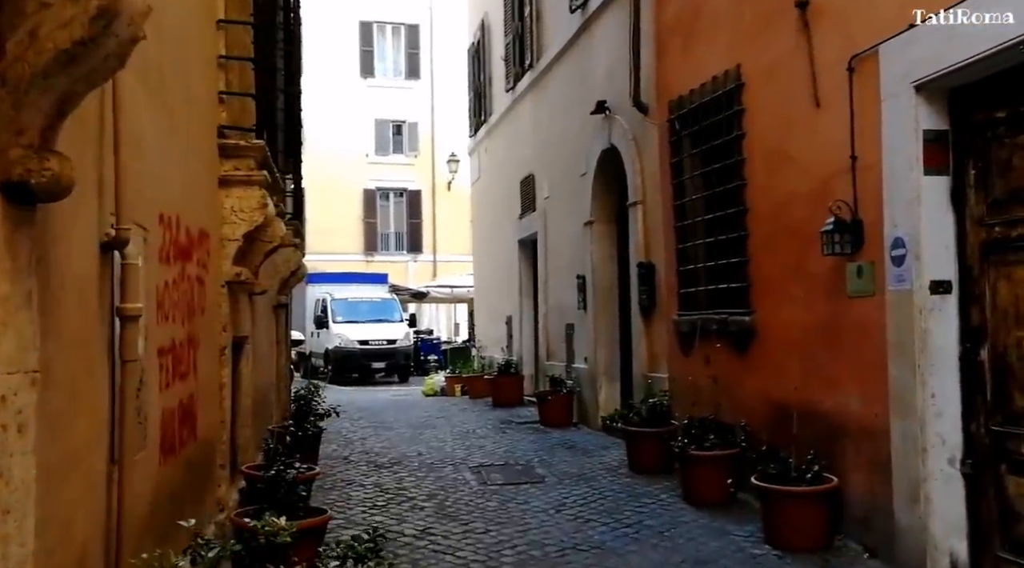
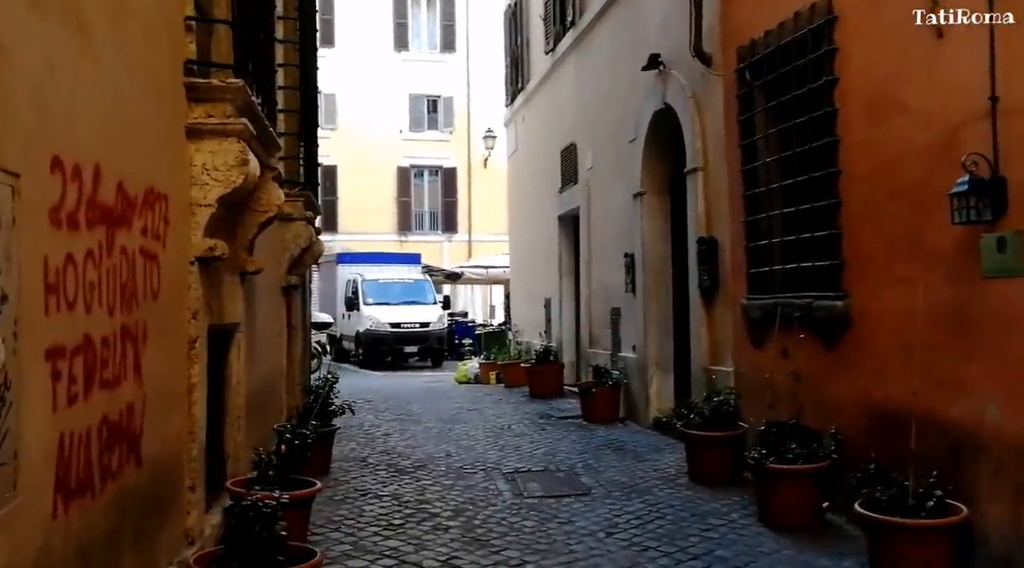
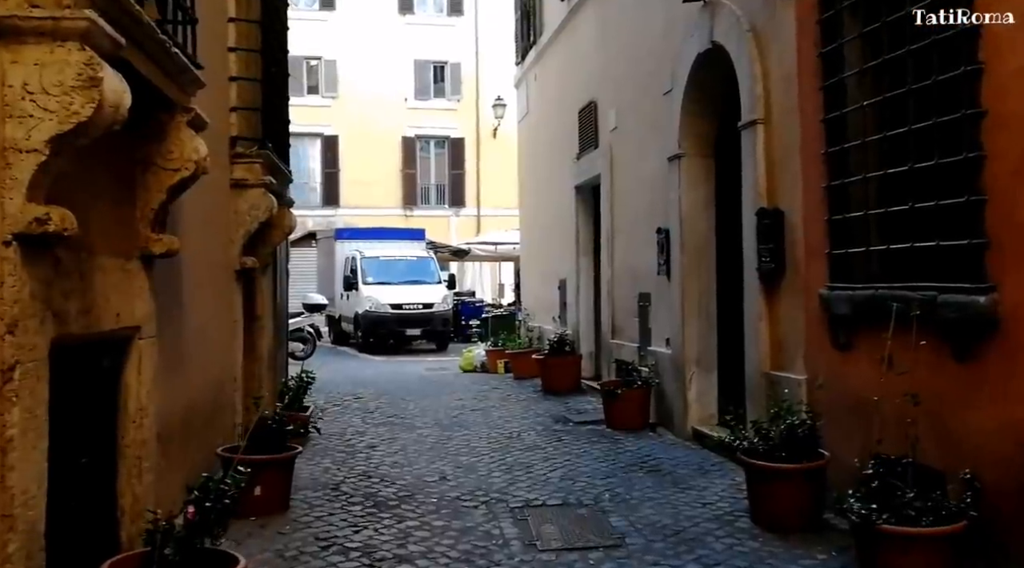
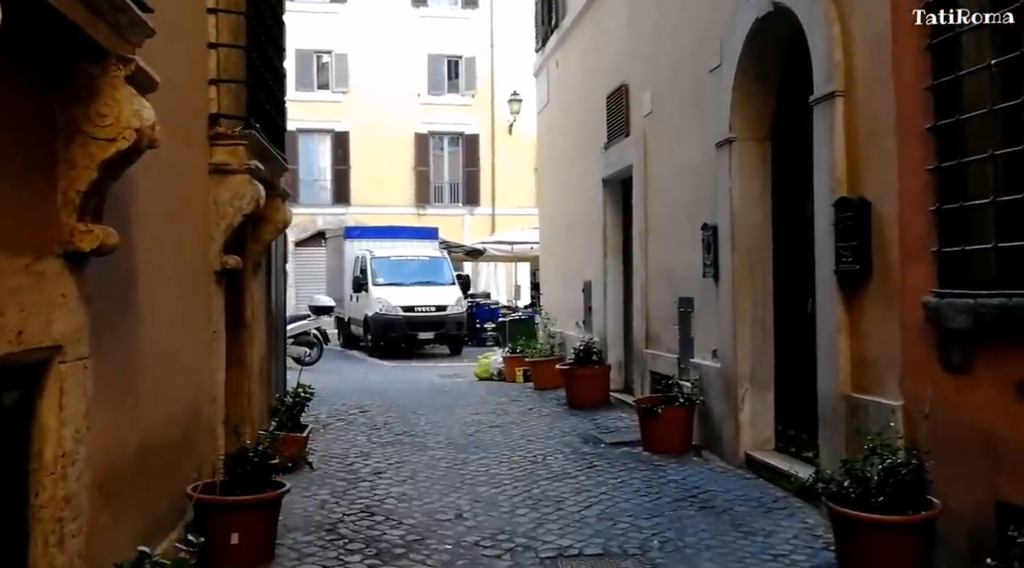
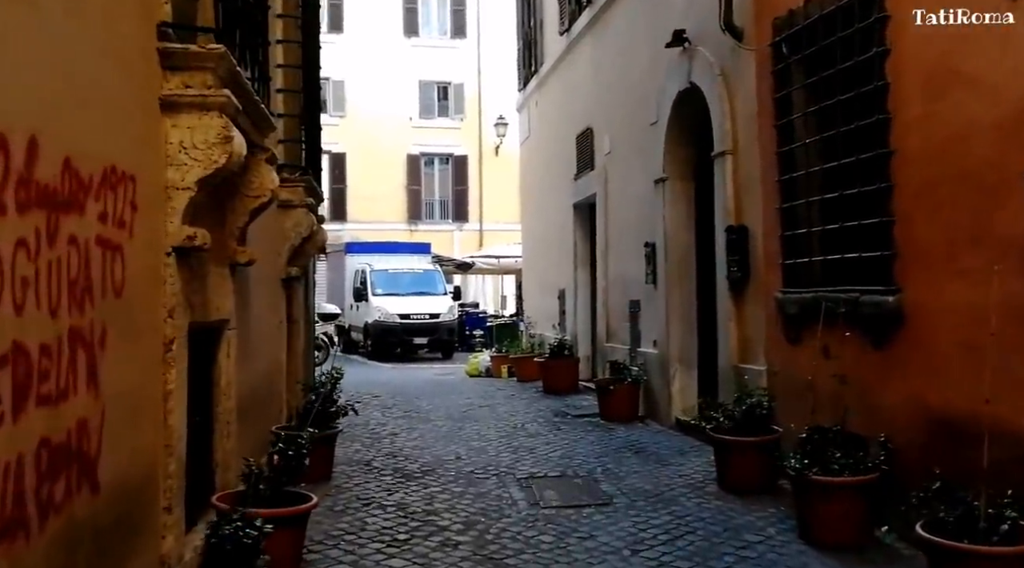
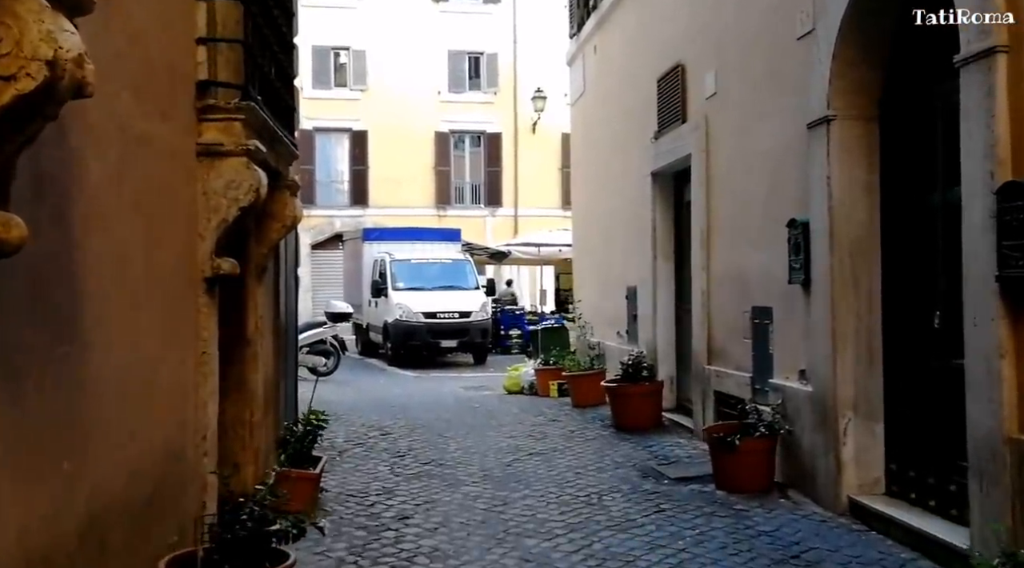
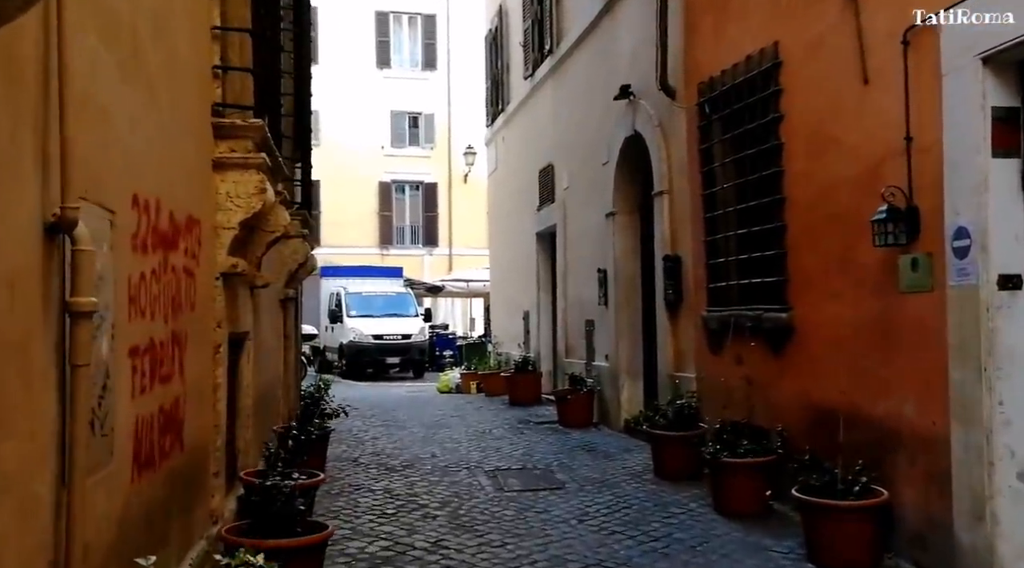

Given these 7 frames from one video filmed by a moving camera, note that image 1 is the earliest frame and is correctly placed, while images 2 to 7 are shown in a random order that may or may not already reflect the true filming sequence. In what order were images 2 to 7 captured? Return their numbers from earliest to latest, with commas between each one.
7, 2, 5, 3, 4, 6
